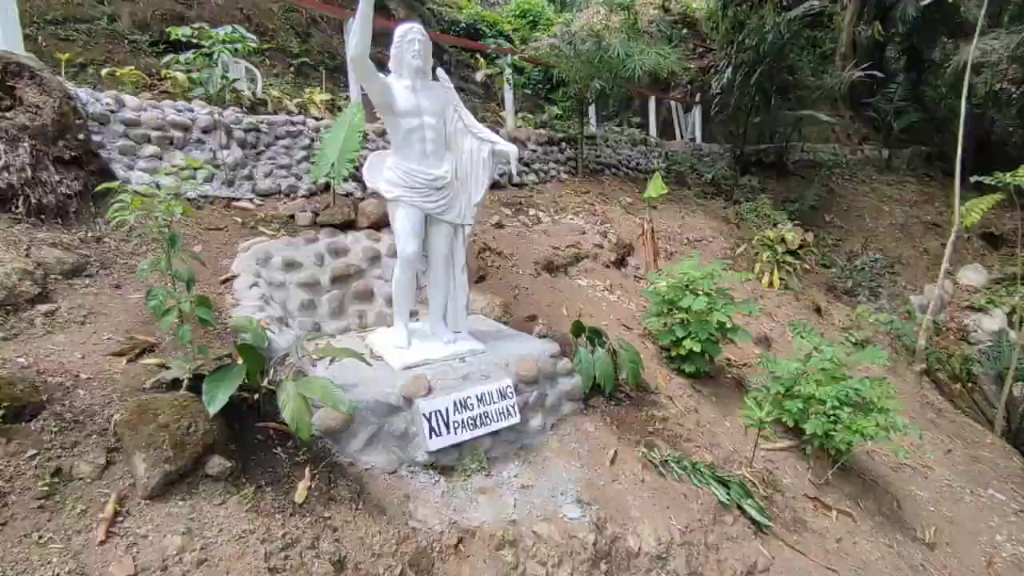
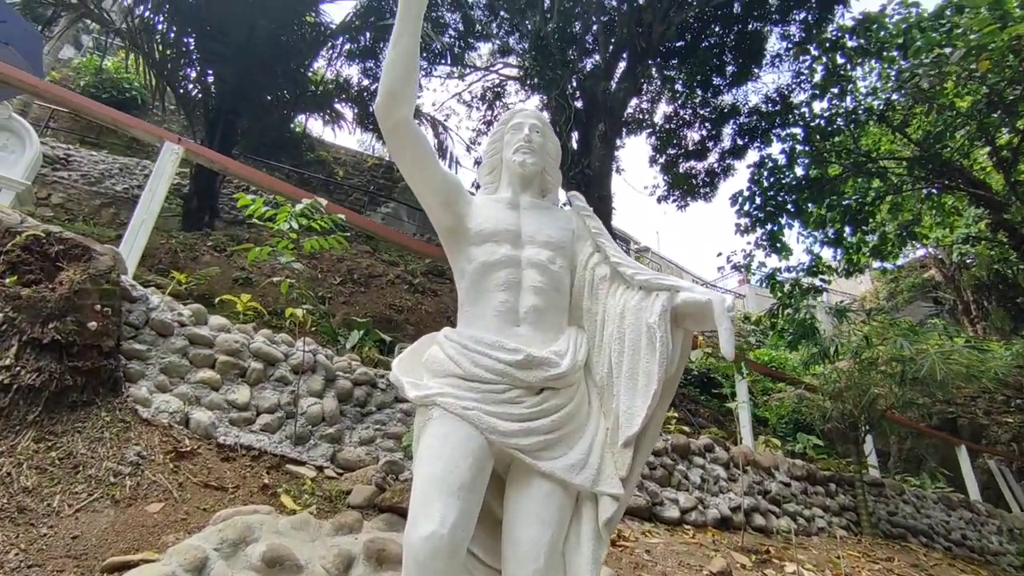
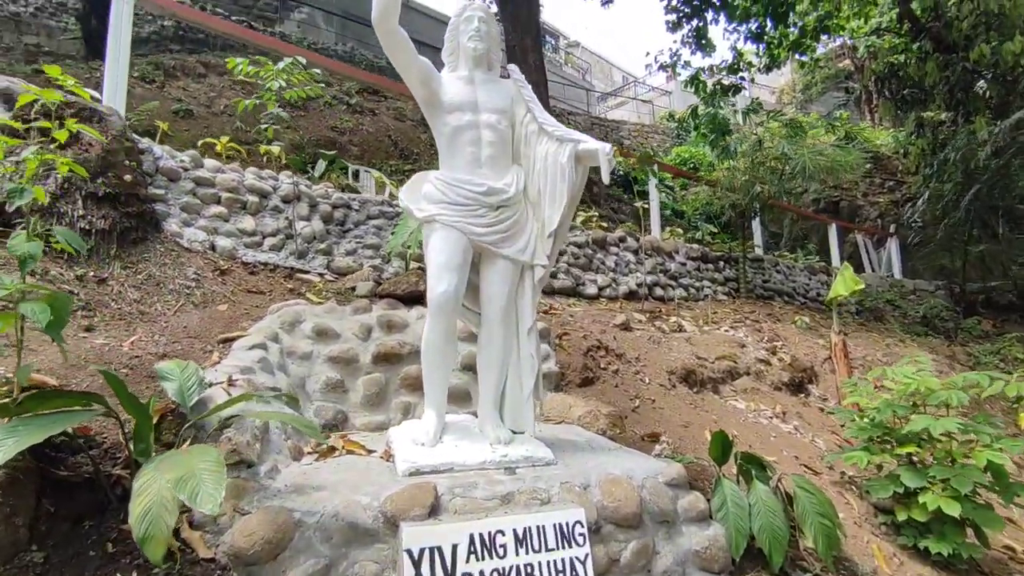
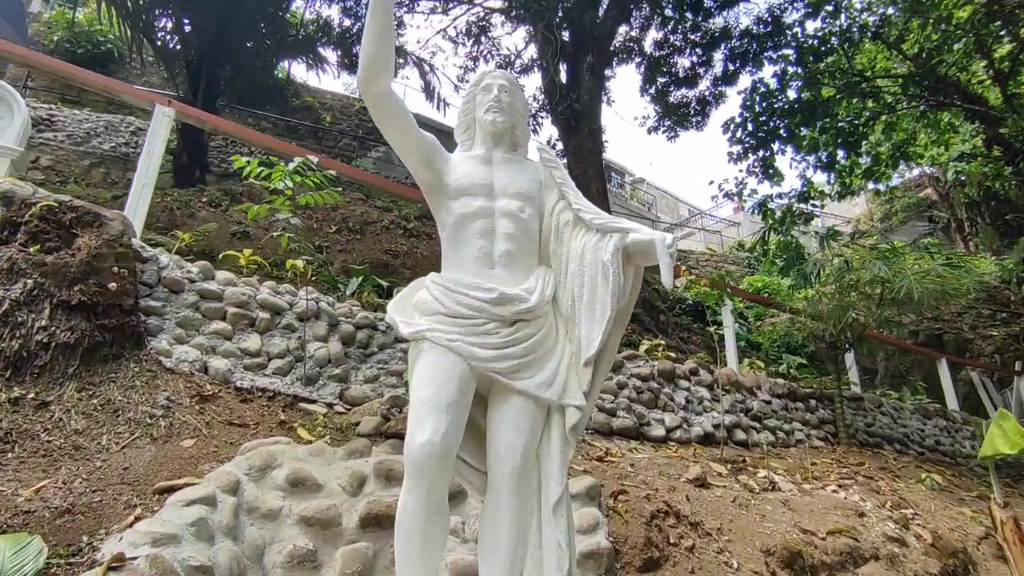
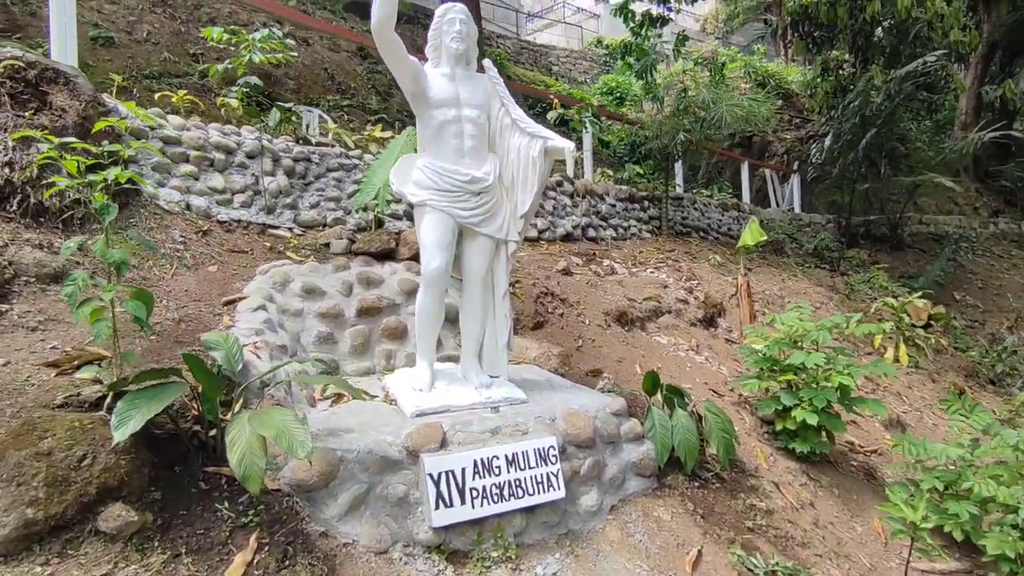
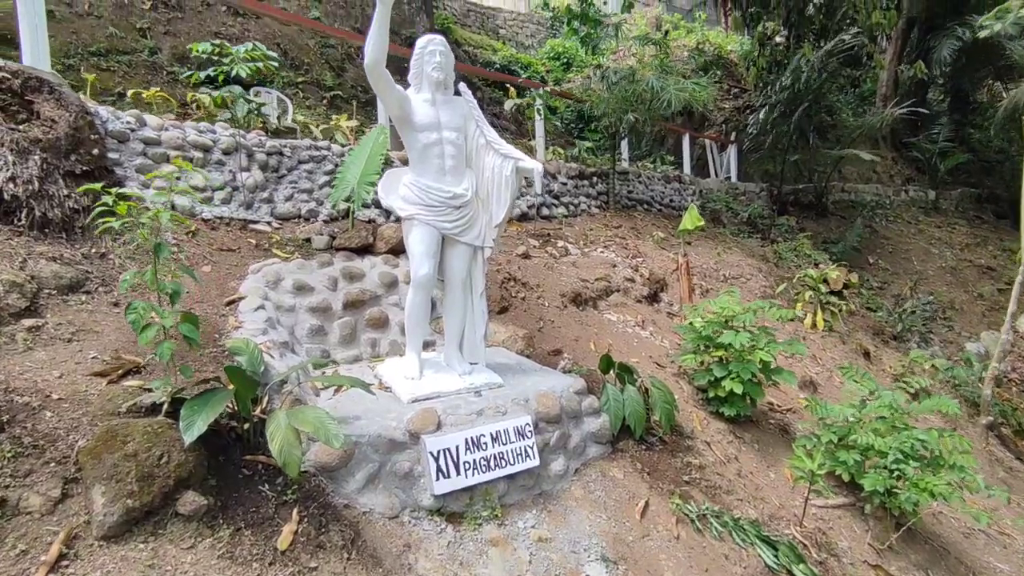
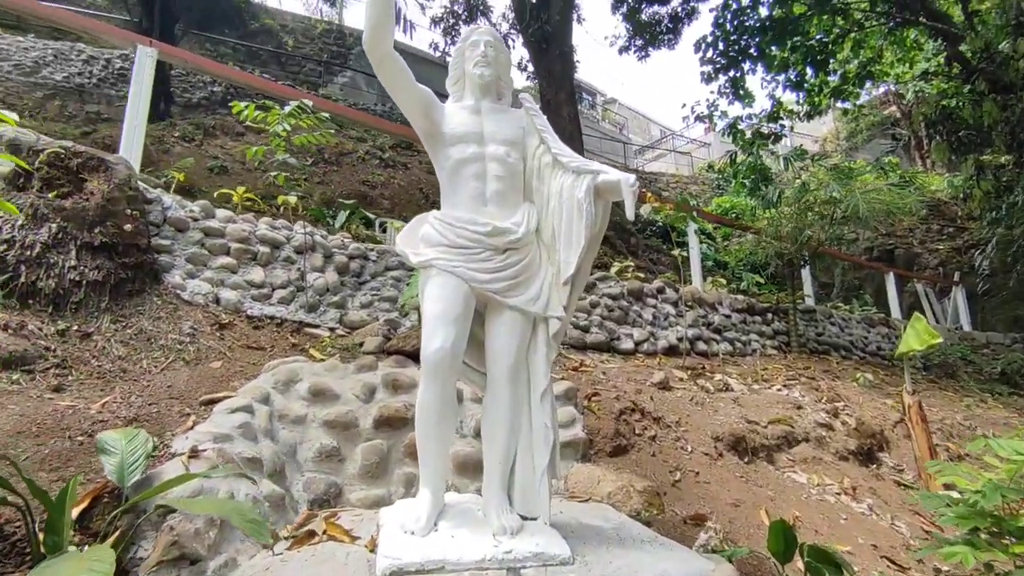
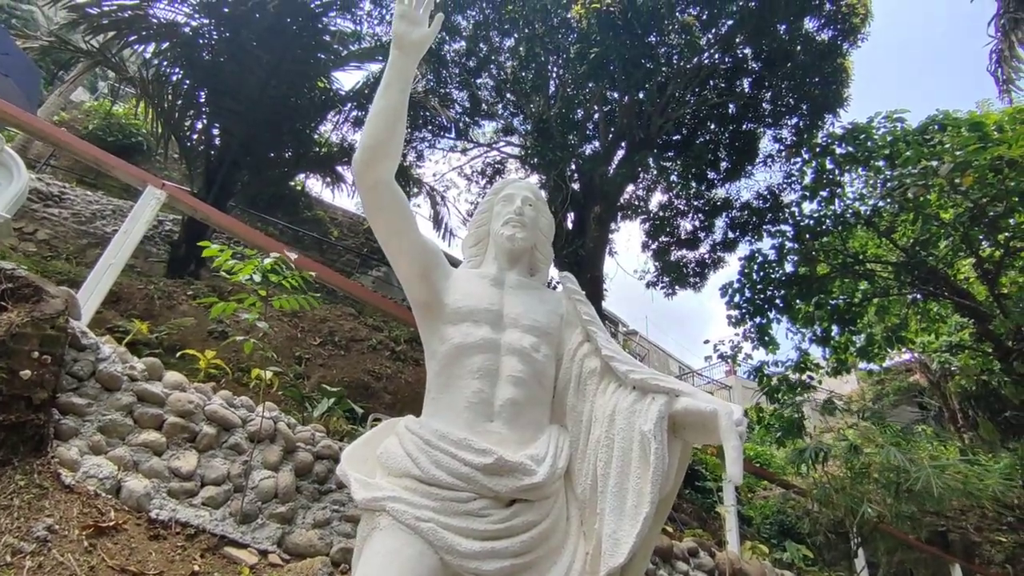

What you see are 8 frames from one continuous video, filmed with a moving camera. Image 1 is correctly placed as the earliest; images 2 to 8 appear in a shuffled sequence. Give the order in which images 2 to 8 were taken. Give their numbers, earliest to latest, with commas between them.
6, 5, 3, 7, 4, 2, 8
